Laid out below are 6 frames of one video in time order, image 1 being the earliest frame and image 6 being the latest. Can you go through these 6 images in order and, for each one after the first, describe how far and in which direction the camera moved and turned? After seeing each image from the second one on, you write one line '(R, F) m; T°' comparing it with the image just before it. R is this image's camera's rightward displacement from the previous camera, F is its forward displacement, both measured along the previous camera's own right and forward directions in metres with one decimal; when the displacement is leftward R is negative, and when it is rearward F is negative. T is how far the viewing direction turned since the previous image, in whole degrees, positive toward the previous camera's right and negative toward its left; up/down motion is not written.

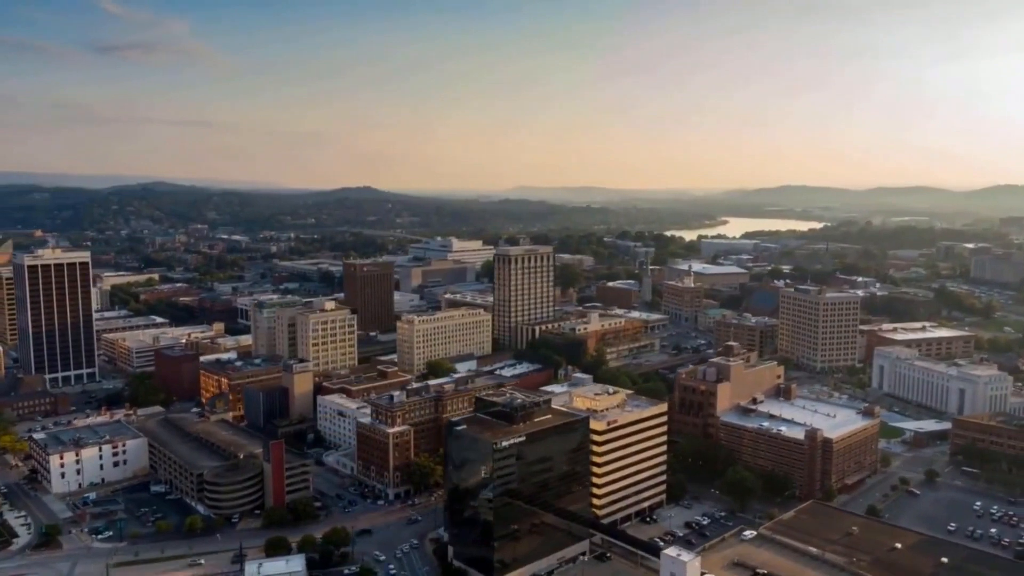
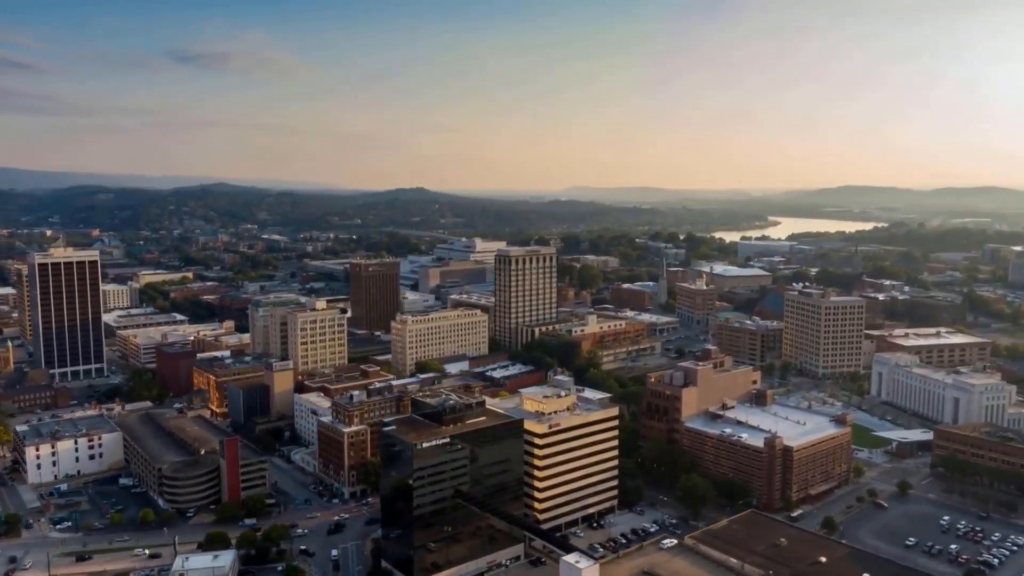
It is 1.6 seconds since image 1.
(+4.0, +0.3) m; -4°
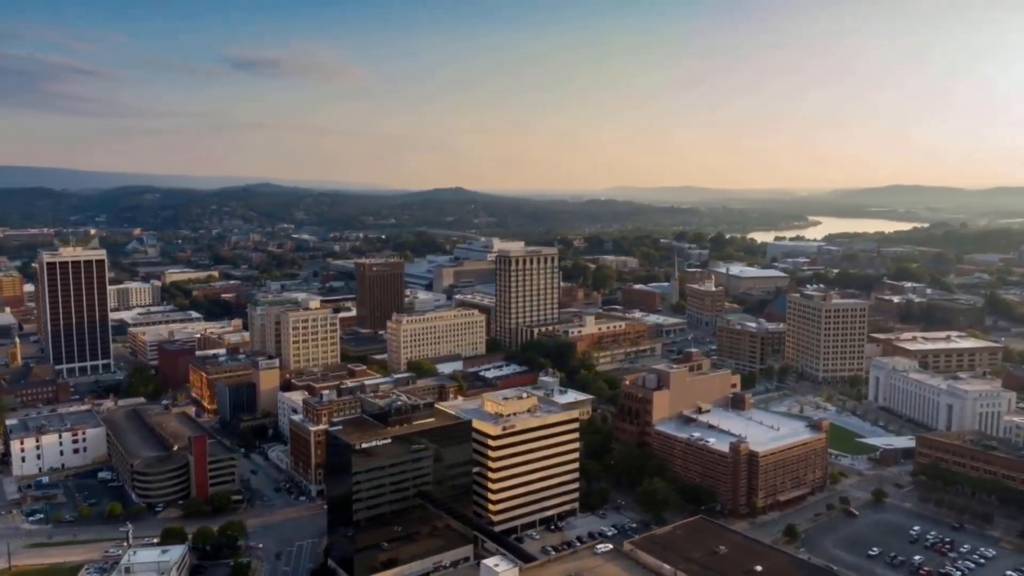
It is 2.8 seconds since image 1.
(+3.1, +0.2) m; -3°
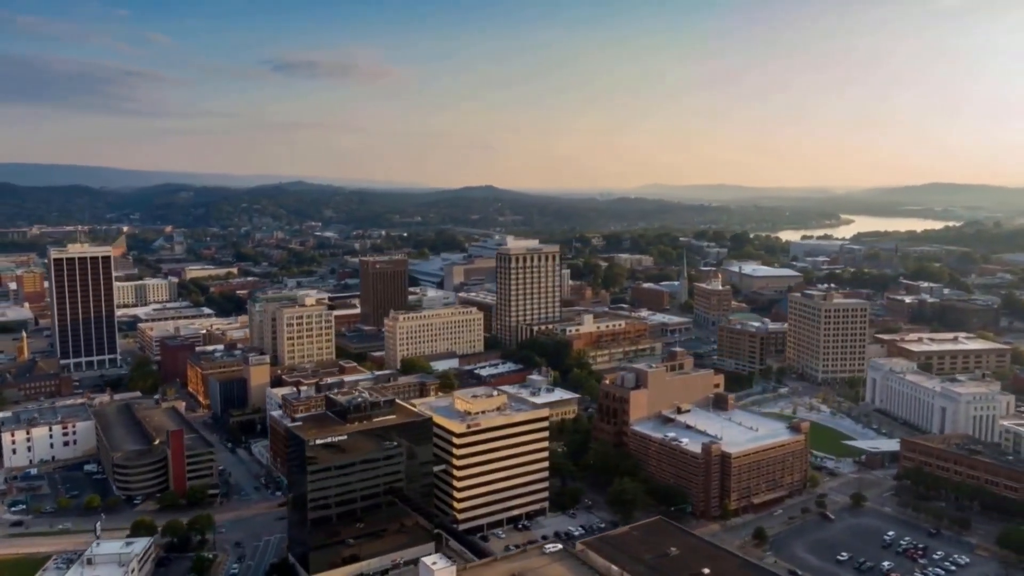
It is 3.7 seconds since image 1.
(+2.4, +0.1) m; -2°
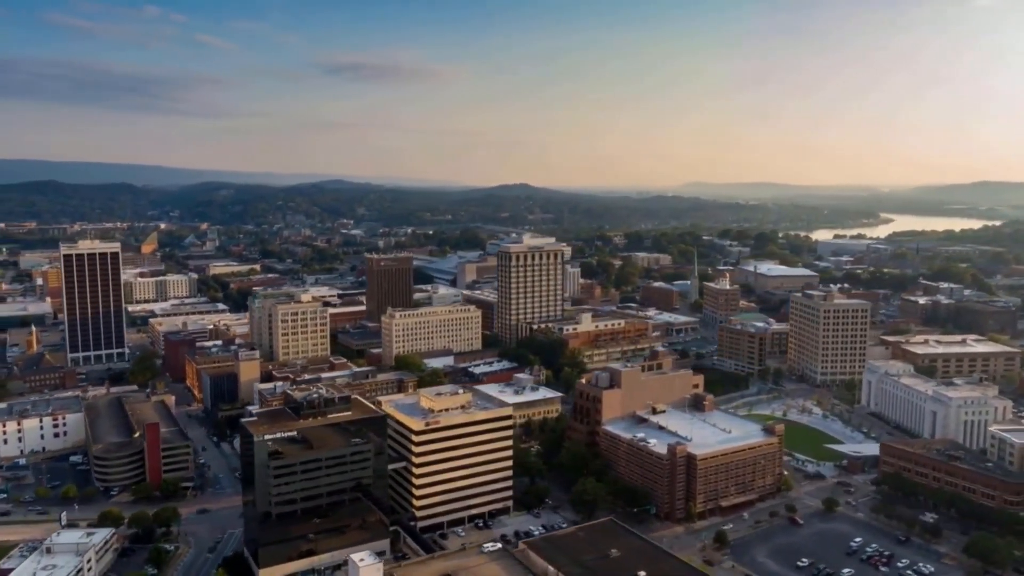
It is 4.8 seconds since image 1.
(+2.8, +0.2) m; -3°
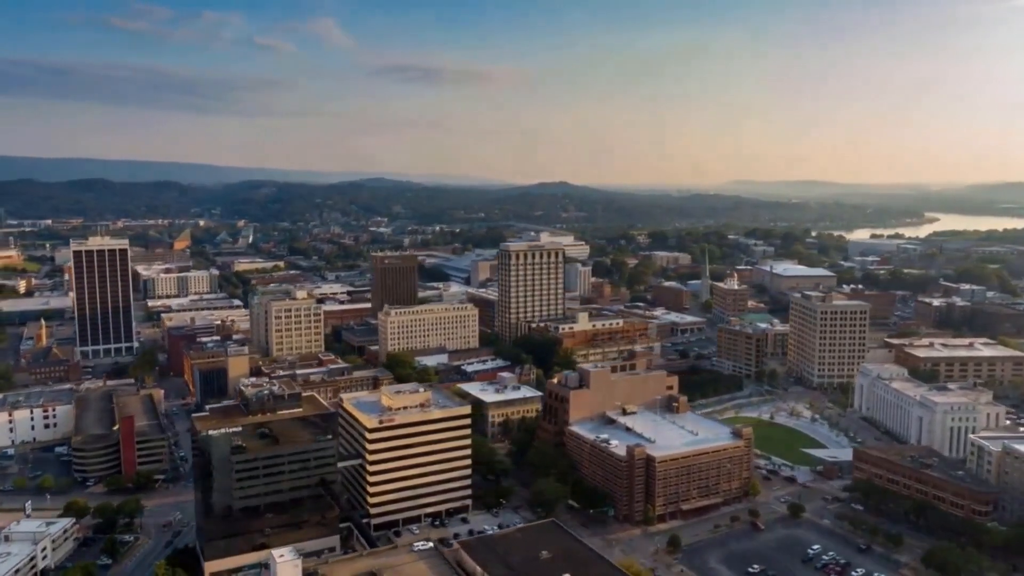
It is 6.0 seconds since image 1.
(+3.1, +0.2) m; -3°
